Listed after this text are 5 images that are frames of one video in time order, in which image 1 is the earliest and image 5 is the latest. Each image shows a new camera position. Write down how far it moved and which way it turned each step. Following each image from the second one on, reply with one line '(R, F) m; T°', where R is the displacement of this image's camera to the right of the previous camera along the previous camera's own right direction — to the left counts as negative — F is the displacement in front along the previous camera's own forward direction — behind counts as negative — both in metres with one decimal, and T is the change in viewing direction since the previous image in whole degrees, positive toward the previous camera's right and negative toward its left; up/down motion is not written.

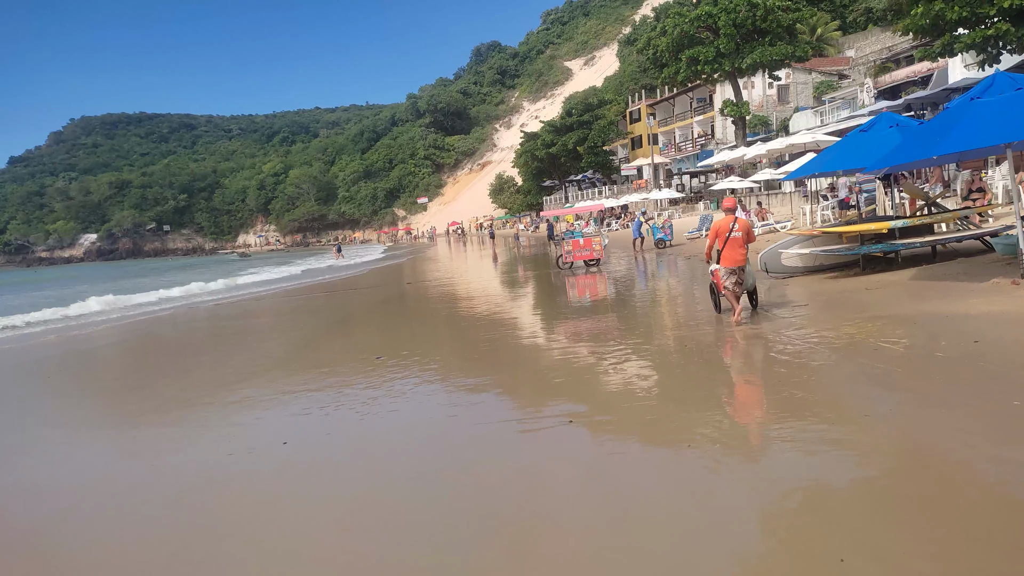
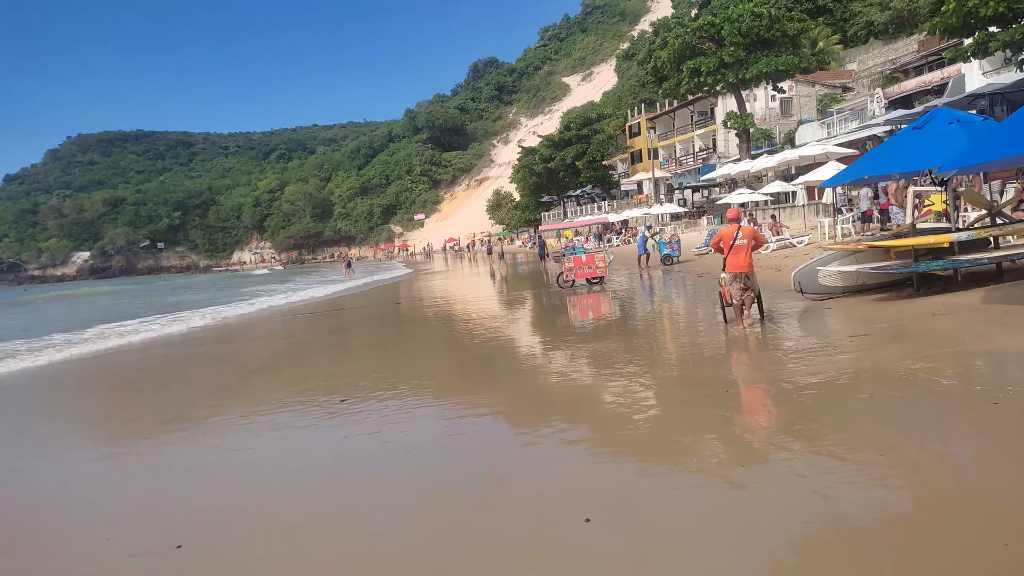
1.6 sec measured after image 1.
(0.0, +0.9) m; 0°
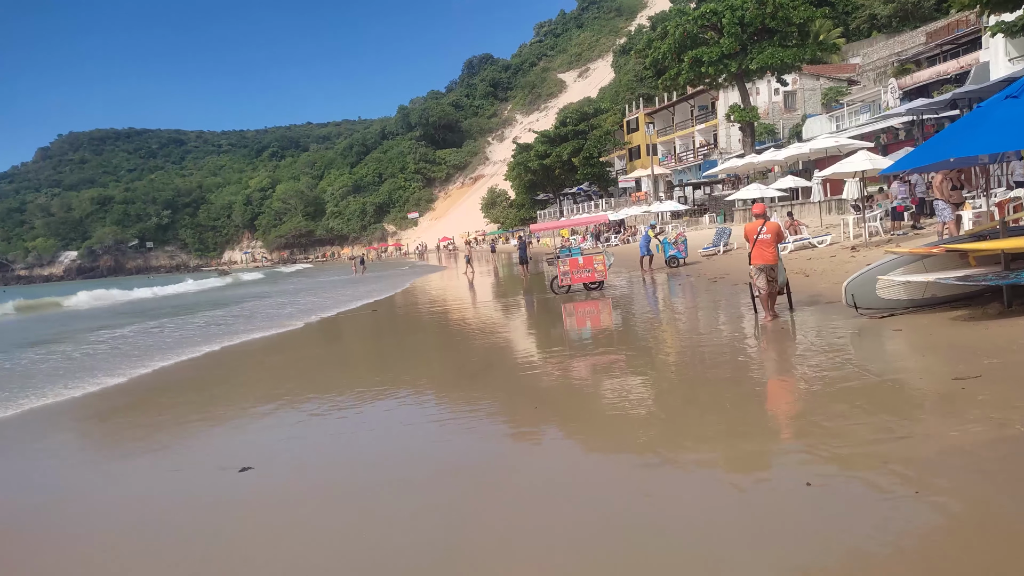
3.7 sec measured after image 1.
(+0.1, +1.2) m; 0°
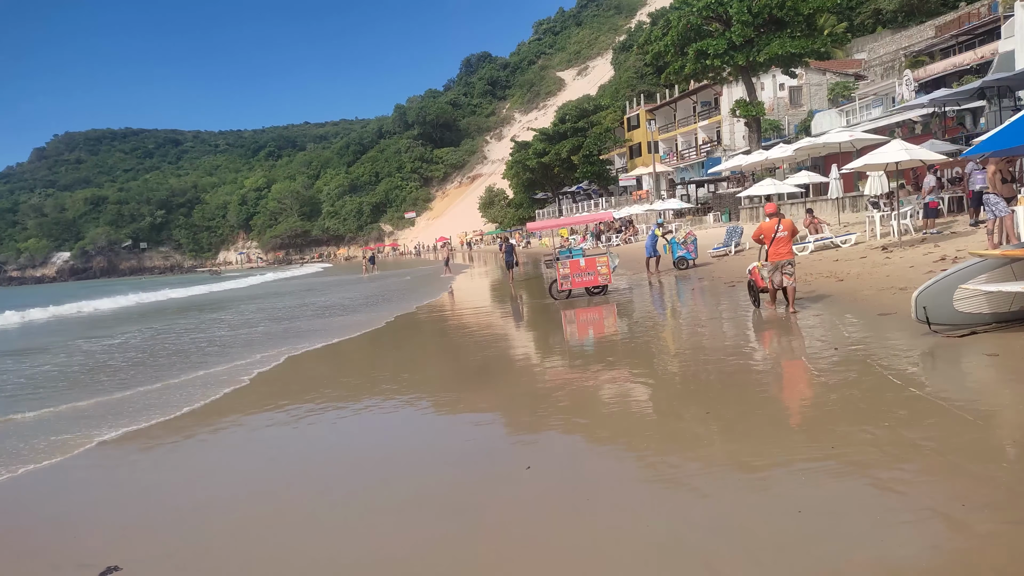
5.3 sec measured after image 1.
(+0.1, +0.9) m; 0°
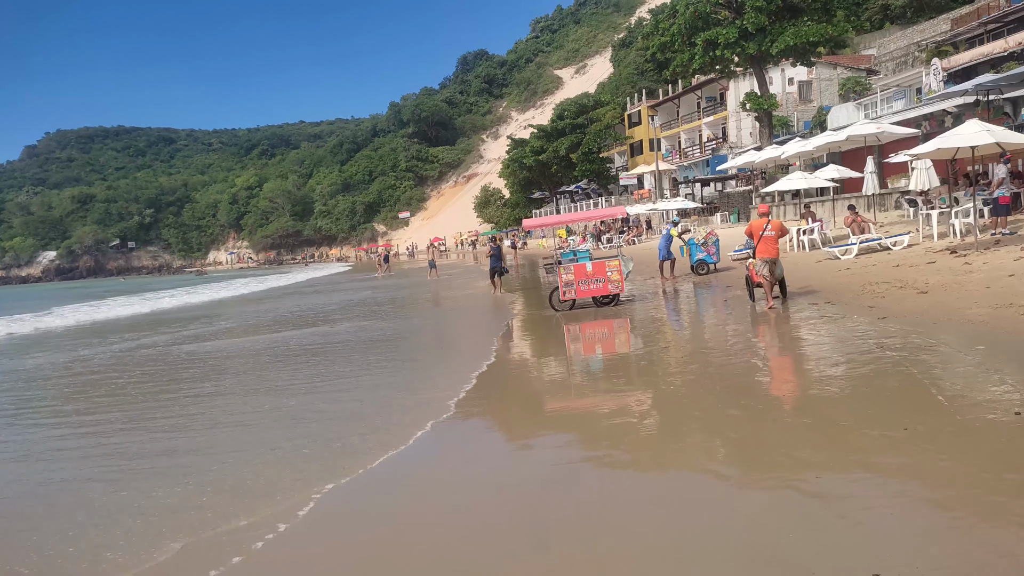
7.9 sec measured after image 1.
(0.0, +1.4) m; 0°
